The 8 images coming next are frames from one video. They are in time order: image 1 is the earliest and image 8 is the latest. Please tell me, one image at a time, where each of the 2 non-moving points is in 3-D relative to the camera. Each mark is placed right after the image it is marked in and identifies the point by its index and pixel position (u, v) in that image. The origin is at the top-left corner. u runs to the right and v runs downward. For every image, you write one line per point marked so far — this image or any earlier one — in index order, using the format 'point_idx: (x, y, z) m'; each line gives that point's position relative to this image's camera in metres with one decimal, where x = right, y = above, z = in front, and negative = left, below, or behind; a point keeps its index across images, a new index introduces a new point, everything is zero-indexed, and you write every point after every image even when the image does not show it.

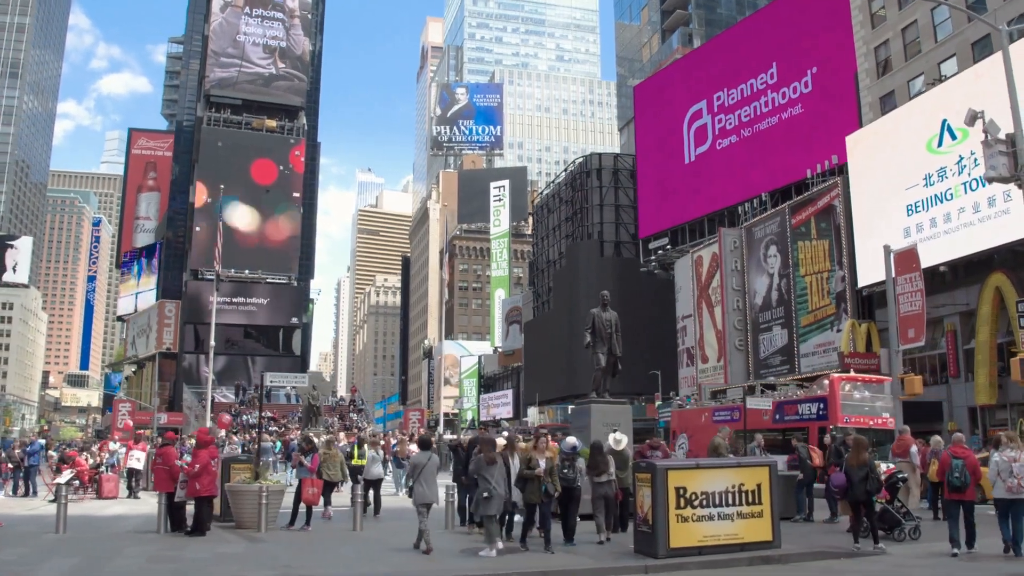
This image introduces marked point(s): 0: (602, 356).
0: (+1.4, -1.1, +17.1) m
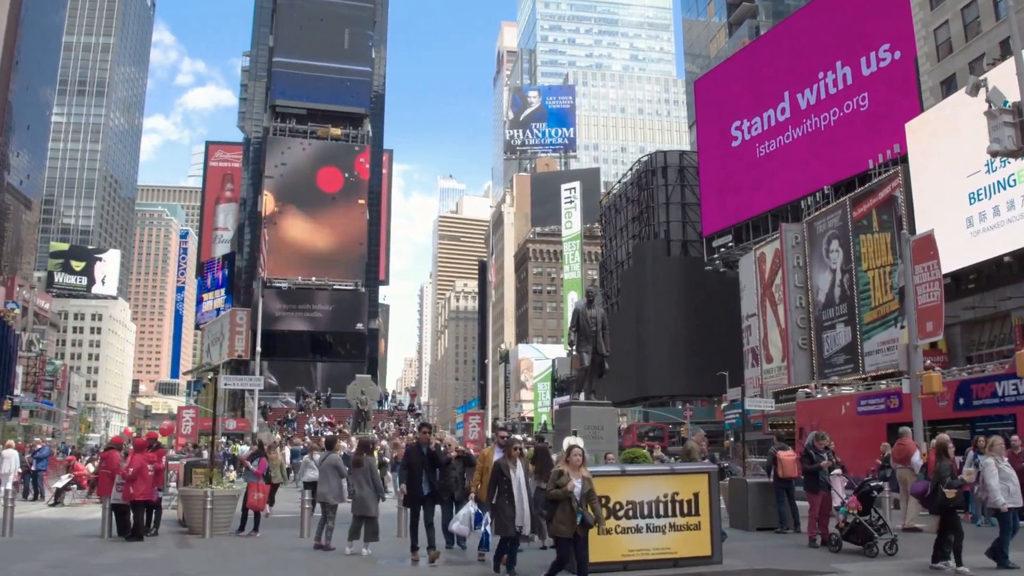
0: (+1.1, -1.0, +16.2) m
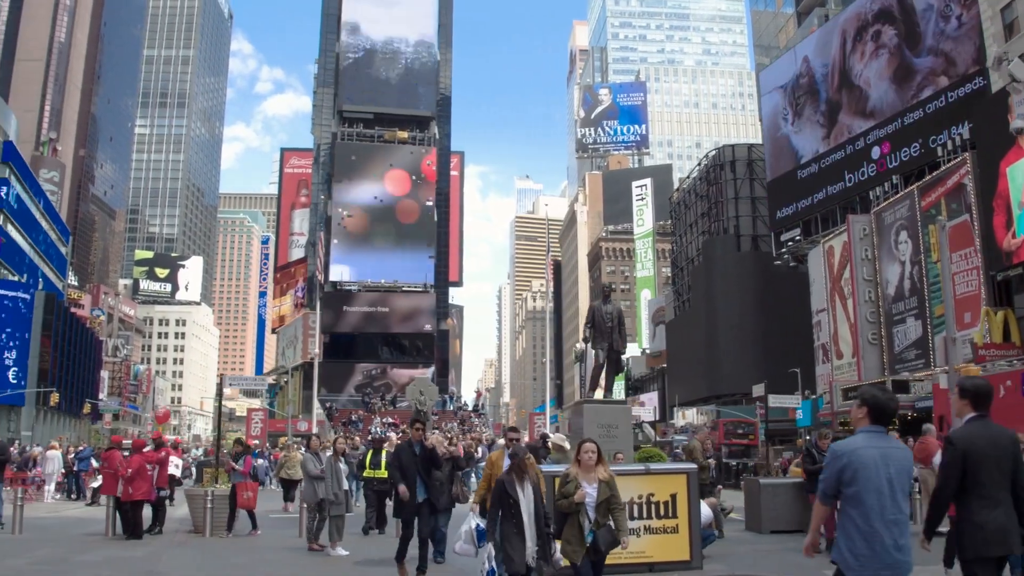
0: (+1.3, -0.9, +15.8) m
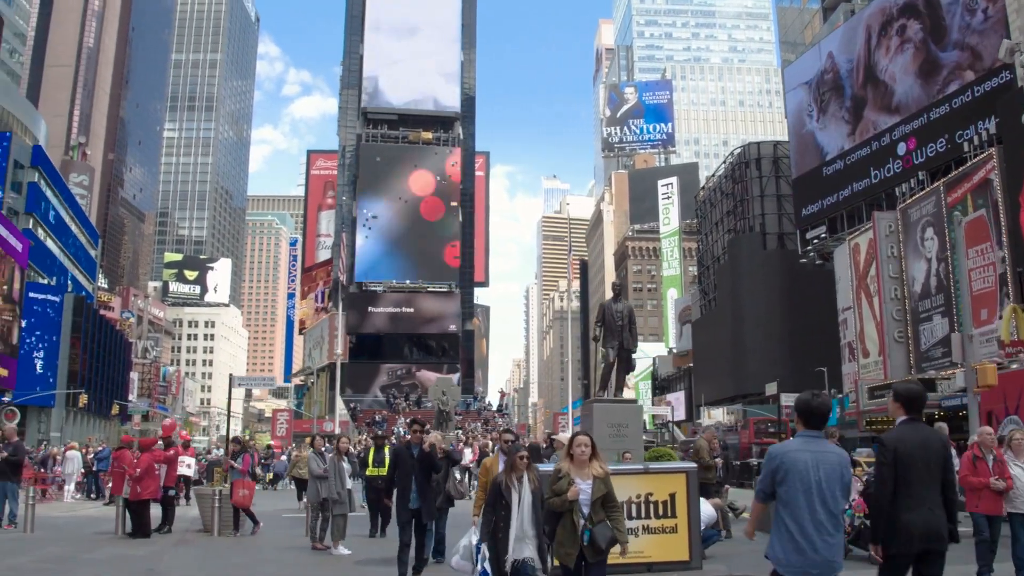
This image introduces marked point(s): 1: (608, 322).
0: (+1.4, -0.9, +15.7) m
1: (+1.4, -0.5, +15.9) m
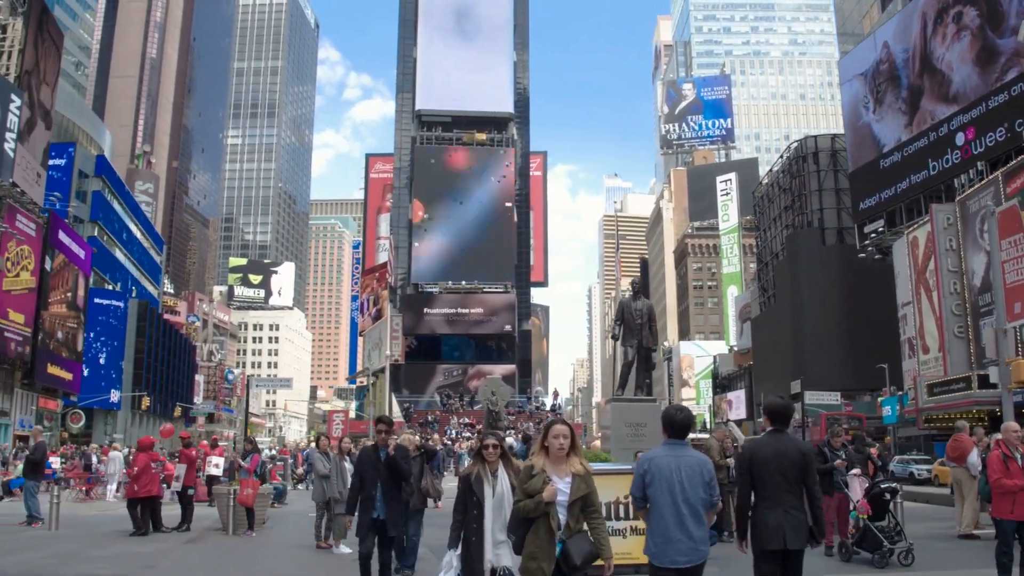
0: (+1.7, -0.9, +15.5) m
1: (+1.7, -0.5, +15.7) m
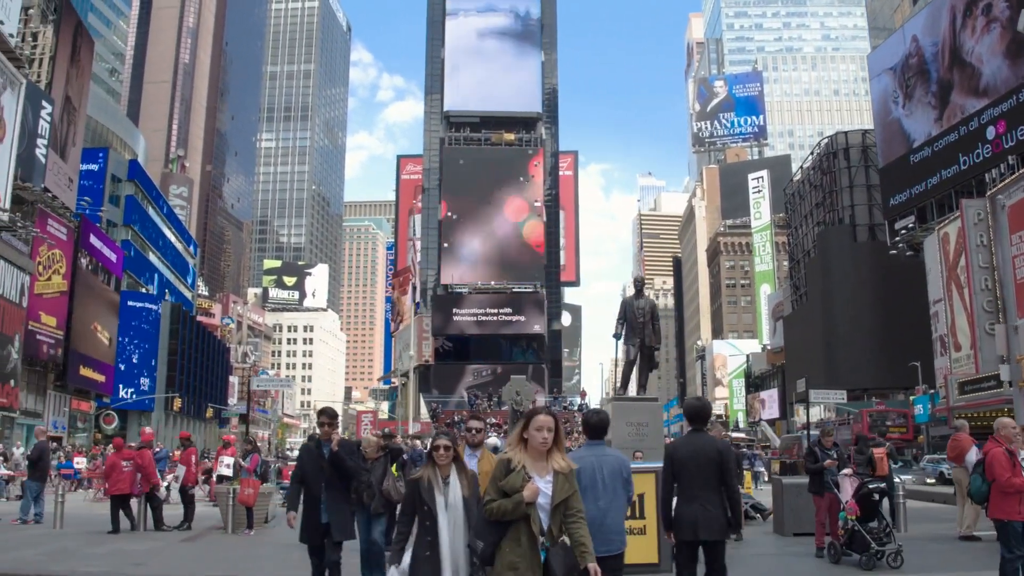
0: (+1.7, -0.9, +15.4) m
1: (+1.7, -0.5, +15.6) m
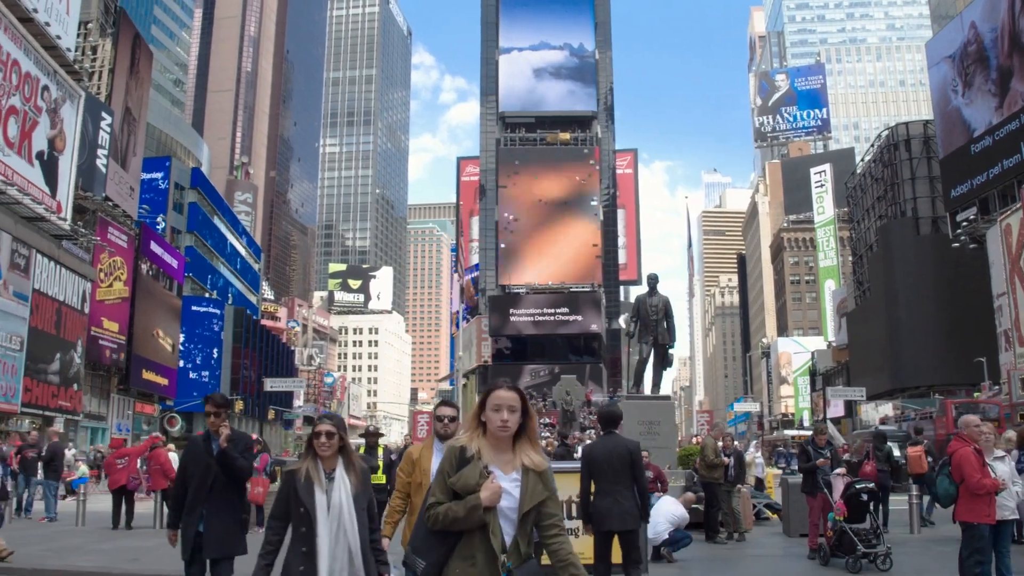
0: (+1.9, -0.8, +15.2) m
1: (+1.9, -0.4, +15.4) m
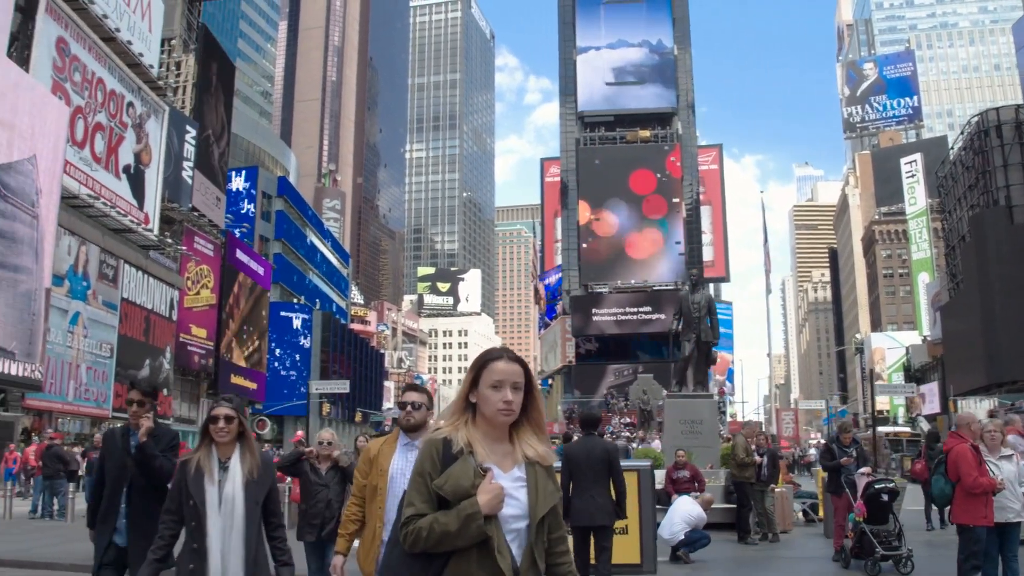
0: (+2.5, -0.8, +15.1) m
1: (+2.5, -0.4, +15.3) m
